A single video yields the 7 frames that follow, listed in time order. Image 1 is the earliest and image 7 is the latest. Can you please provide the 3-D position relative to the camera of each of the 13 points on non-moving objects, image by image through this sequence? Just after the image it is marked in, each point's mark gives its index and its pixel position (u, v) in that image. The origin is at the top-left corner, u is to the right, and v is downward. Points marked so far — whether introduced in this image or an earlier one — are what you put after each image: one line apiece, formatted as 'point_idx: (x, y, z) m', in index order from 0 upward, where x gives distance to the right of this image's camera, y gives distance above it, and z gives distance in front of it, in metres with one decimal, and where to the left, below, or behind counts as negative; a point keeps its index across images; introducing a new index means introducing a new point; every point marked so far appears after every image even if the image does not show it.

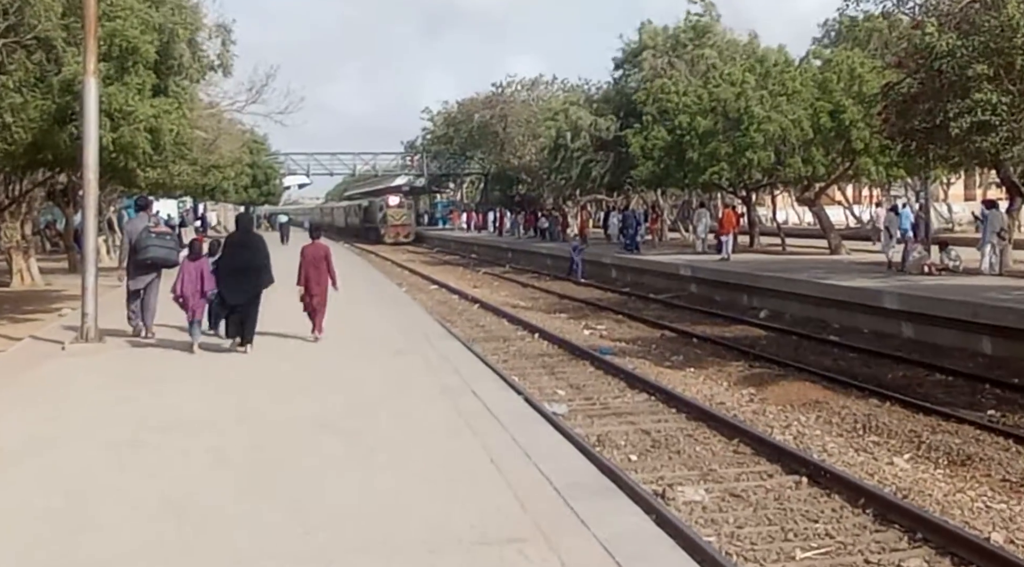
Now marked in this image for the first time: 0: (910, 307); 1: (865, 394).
0: (+6.9, -0.4, +19.6) m
1: (+3.9, -1.2, +12.6) m
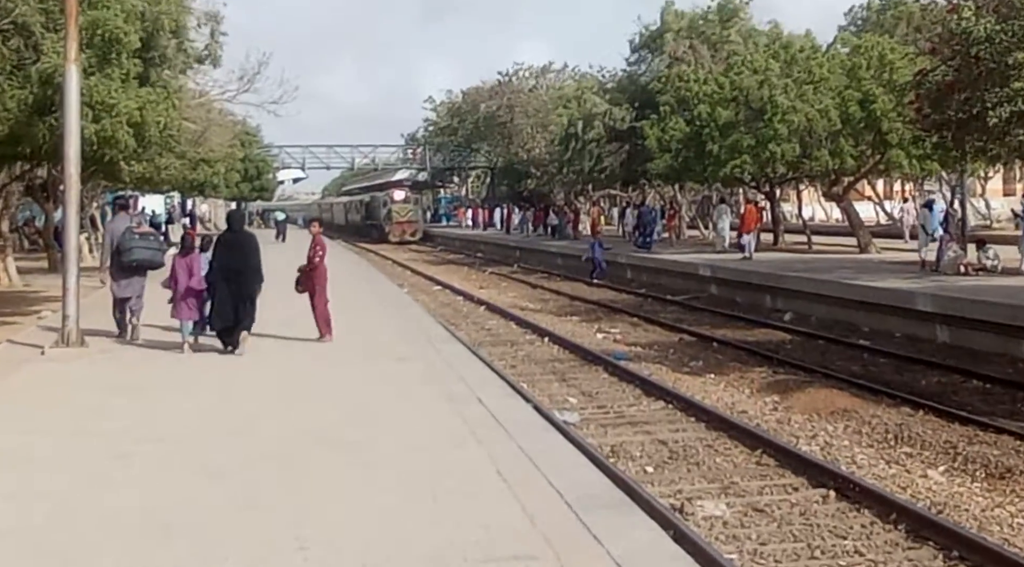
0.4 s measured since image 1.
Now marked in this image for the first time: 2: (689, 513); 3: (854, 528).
0: (+7.1, -0.4, +18.9) m
1: (+4.0, -1.2, +11.9) m
2: (+1.3, -1.6, +8.1) m
3: (+2.3, -1.6, +7.6) m
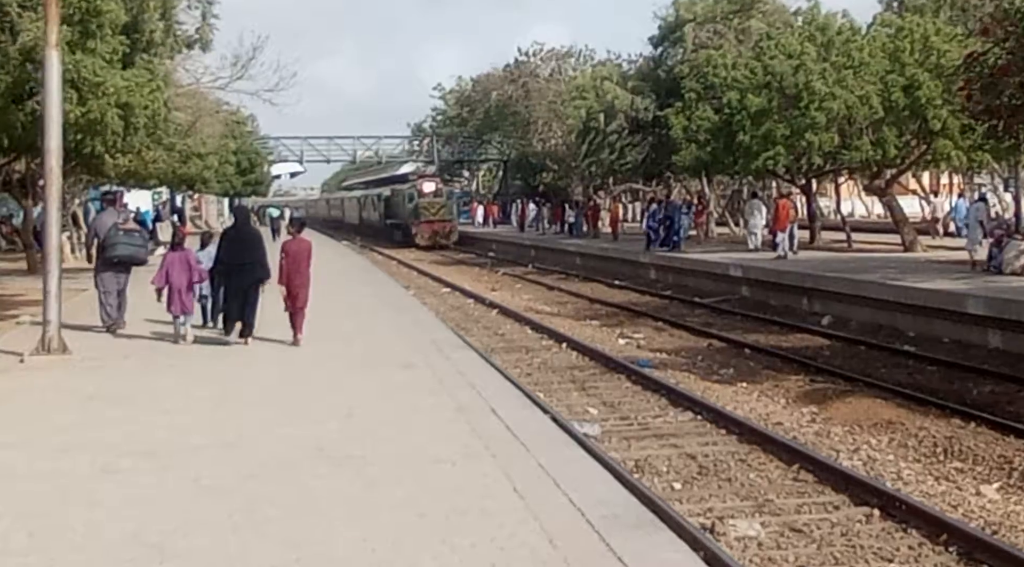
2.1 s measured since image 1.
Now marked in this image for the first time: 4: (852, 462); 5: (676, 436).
0: (+7.5, -0.6, +18.0) m
1: (+4.2, -1.3, +11.2) m
2: (+1.3, -1.6, +7.3) m
3: (+2.4, -1.6, +6.9) m
4: (+2.7, -1.4, +9.2) m
5: (+1.4, -1.3, +10.0) m
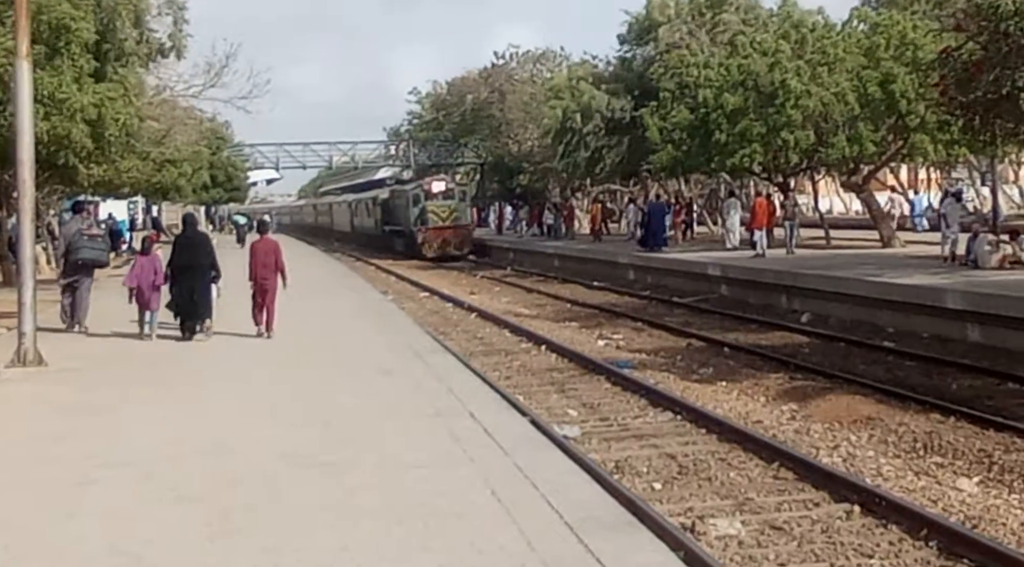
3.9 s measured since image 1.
0: (+7.3, -0.3, +18.1) m
1: (+4.0, -1.2, +11.2) m
2: (+1.2, -1.6, +7.4) m
3: (+2.2, -1.6, +6.9) m
4: (+2.6, -1.4, +9.2) m
5: (+1.3, -1.3, +10.0) m
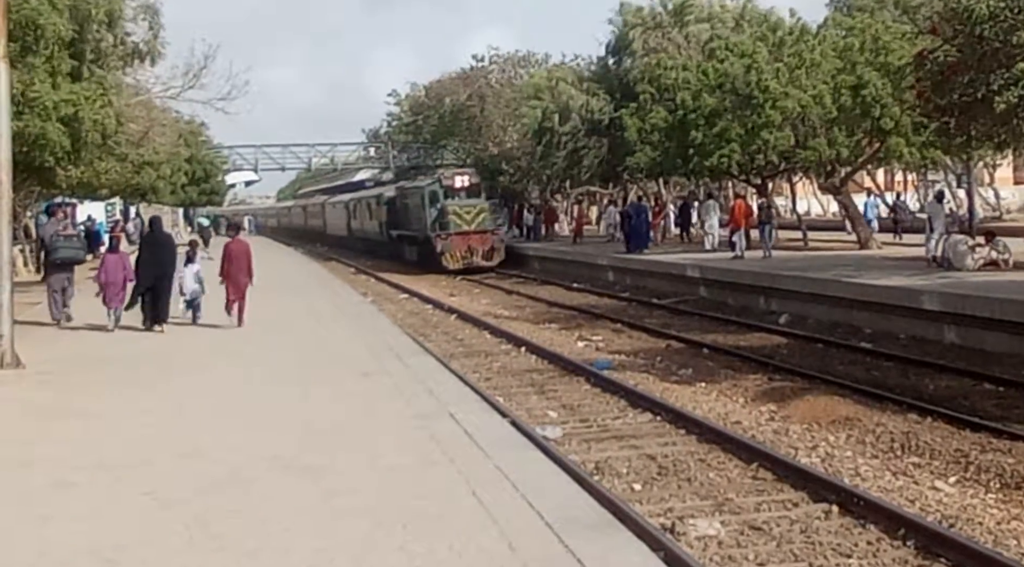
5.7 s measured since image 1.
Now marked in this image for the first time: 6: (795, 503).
0: (+7.0, -0.4, +18.2) m
1: (+3.8, -1.2, +11.3) m
2: (+1.1, -1.6, +7.4) m
3: (+2.1, -1.6, +7.0) m
4: (+2.4, -1.4, +9.3) m
5: (+1.1, -1.3, +10.1) m
6: (+2.0, -1.5, +8.0) m
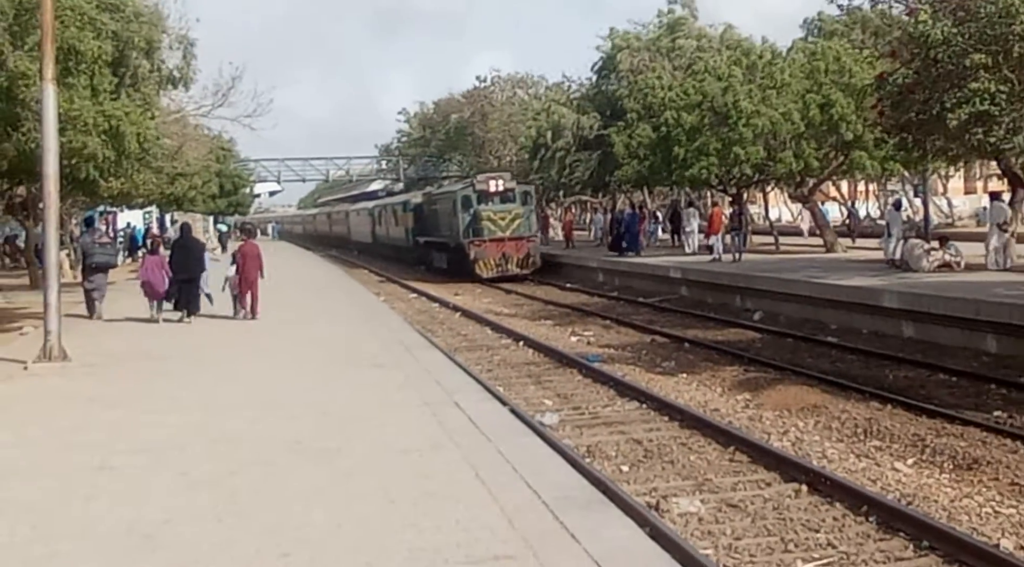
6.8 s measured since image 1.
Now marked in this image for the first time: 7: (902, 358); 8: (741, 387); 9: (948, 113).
0: (+6.8, -0.4, +19.2) m
1: (+3.8, -1.2, +12.2) m
2: (+1.1, -1.6, +8.3) m
3: (+2.1, -1.6, +7.8) m
4: (+2.4, -1.4, +10.1) m
5: (+1.1, -1.3, +10.9) m
6: (+2.0, -1.5, +8.9) m
7: (+5.0, -1.0, +14.7) m
8: (+2.7, -1.2, +13.3) m
9: (+7.3, +2.9, +19.1) m
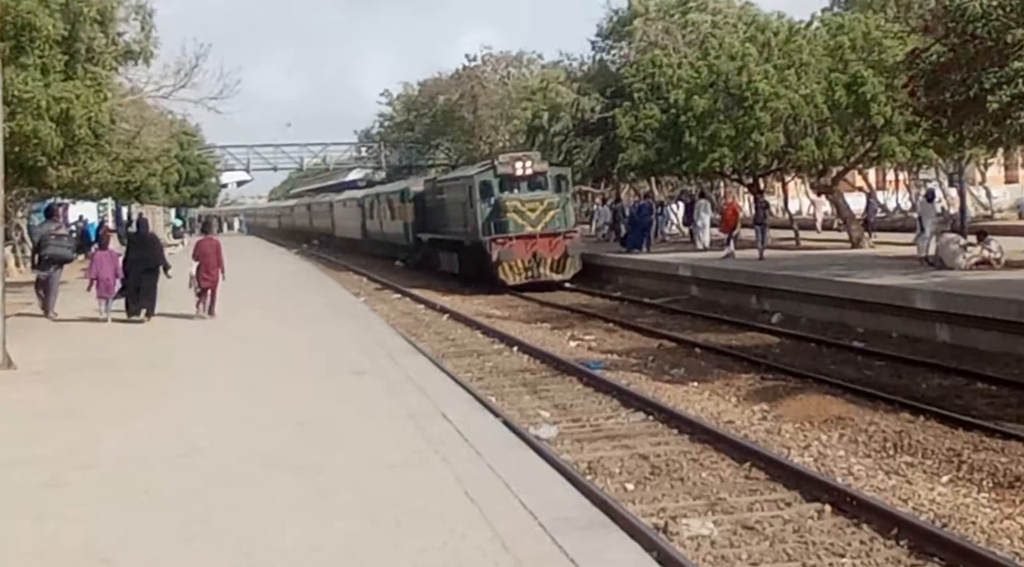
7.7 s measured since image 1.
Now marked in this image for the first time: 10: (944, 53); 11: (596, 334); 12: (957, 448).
0: (+6.9, -0.4, +18.2) m
1: (+3.8, -1.2, +11.3) m
2: (+1.0, -1.6, +7.4) m
3: (+2.1, -1.6, +6.9) m
4: (+2.4, -1.4, +9.3) m
5: (+1.0, -1.3, +10.0) m
6: (+1.9, -1.5, +8.0) m
7: (+5.1, -1.0, +13.8) m
8: (+2.7, -1.2, +12.4) m
9: (+7.4, +2.9, +18.1) m
10: (+7.1, +3.7, +18.9) m
11: (+1.6, -0.8, +19.4) m
12: (+3.7, -1.4, +9.6) m
